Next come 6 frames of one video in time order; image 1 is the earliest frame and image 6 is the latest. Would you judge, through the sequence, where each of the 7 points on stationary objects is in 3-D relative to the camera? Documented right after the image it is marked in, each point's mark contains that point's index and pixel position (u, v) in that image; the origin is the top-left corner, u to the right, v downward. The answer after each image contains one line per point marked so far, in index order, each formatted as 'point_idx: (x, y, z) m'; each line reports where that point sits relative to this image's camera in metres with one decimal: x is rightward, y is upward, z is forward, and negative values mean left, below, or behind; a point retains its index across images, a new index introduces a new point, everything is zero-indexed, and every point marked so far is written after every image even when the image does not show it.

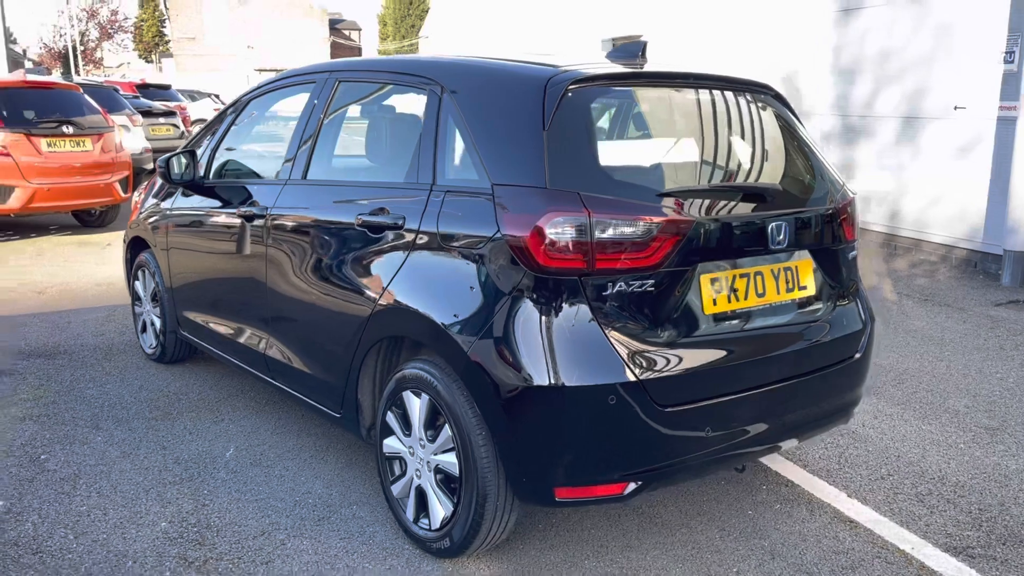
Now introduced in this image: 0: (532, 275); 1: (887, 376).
0: (+0.1, 0.0, +2.6) m
1: (+2.3, -0.5, +5.3) m
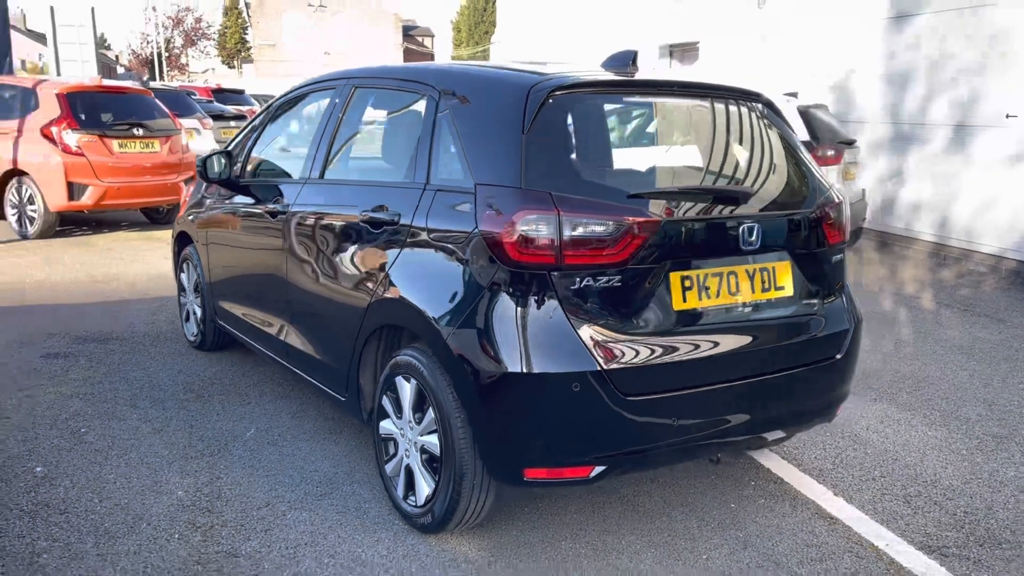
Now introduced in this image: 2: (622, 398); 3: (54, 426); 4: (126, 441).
0: (0.0, +0.1, +2.8) m
1: (+2.4, -0.6, +5.3) m
2: (+0.3, -0.4, +2.8) m
3: (-2.2, -0.7, +4.2) m
4: (-1.8, -0.7, +4.0) m
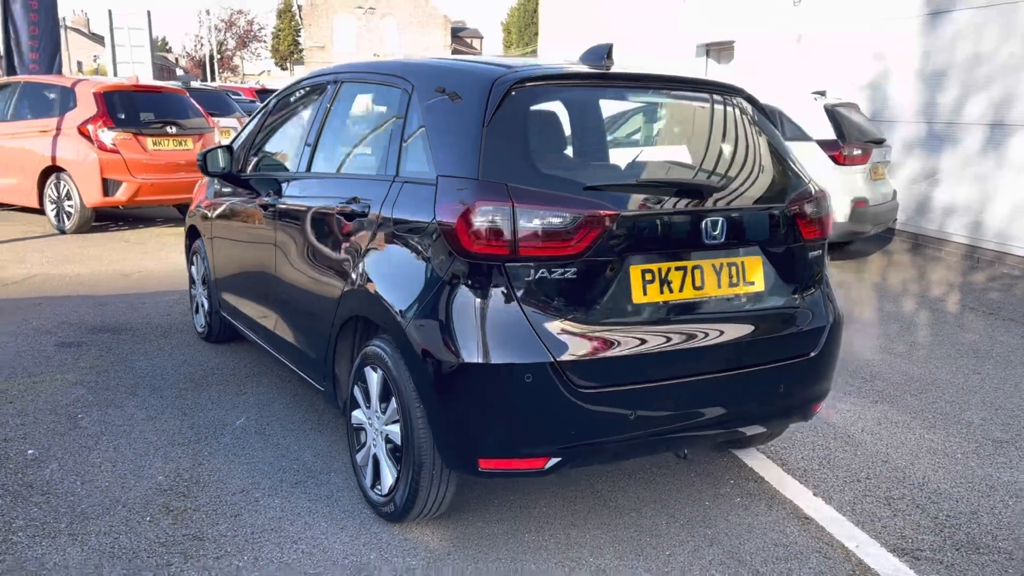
0: (-0.2, +0.1, +2.8) m
1: (+2.4, -0.6, +5.2) m
2: (+0.2, -0.3, +2.8) m
3: (-2.3, -0.6, +4.3) m
4: (-1.9, -0.7, +4.1) m
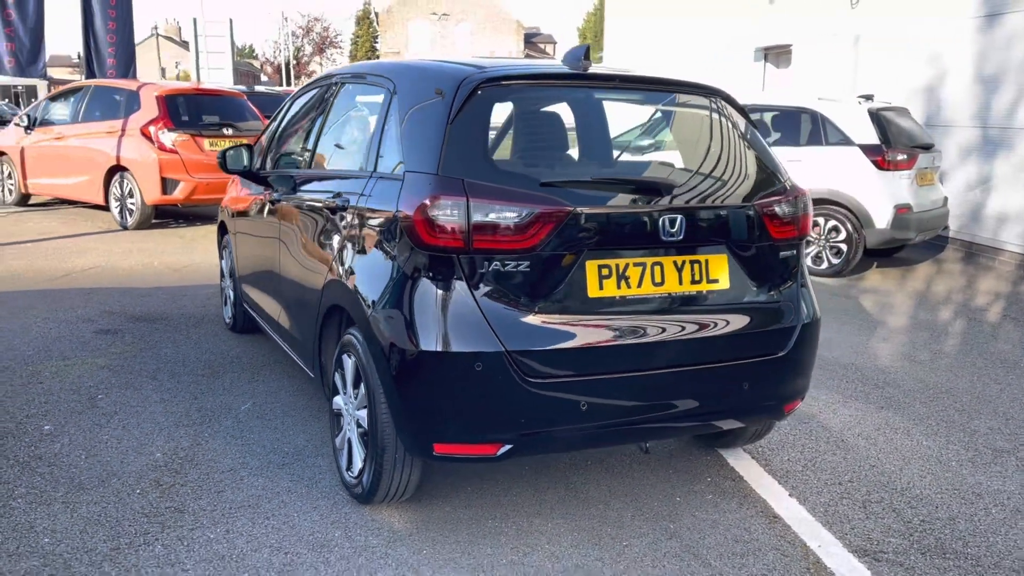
0: (-0.3, +0.1, +2.9) m
1: (+2.4, -0.6, +5.1) m
2: (0.0, -0.3, +2.9) m
3: (-2.3, -0.6, +4.6) m
4: (-1.9, -0.6, +4.4) m
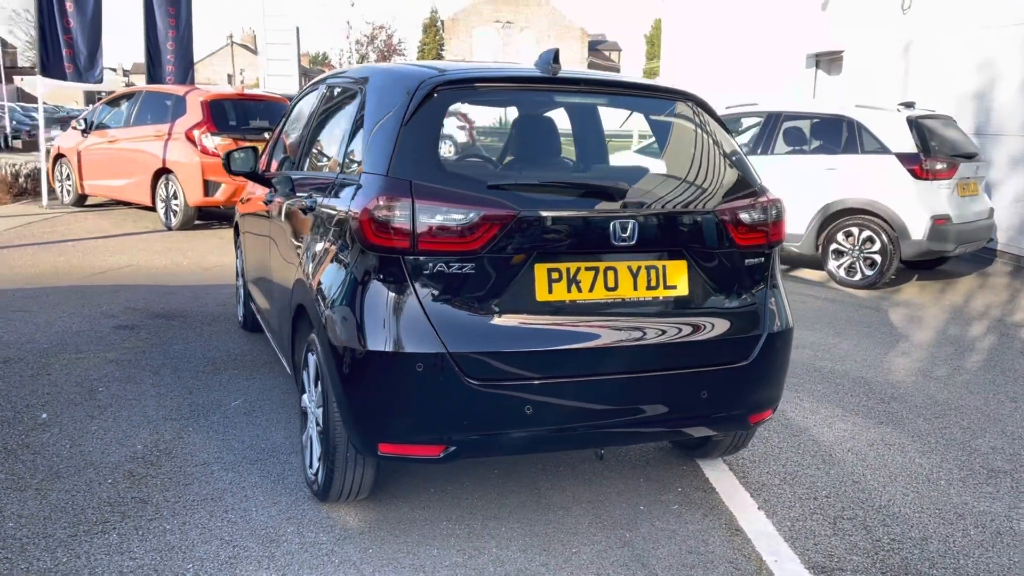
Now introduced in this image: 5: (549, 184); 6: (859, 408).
0: (-0.5, +0.1, +3.0) m
1: (+2.4, -0.7, +4.9) m
2: (-0.1, -0.3, +2.9) m
3: (-2.4, -0.5, +4.8) m
4: (-2.0, -0.6, +4.5) m
5: (+0.1, +0.4, +3.0) m
6: (+1.9, -0.7, +4.9) m
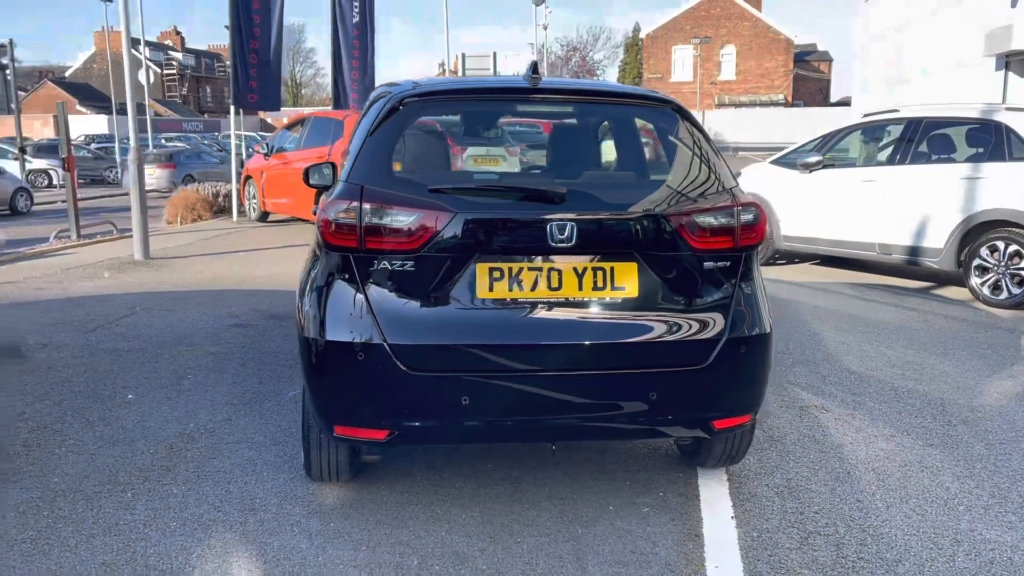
0: (-0.7, +0.1, +3.3) m
1: (+2.6, -0.8, +4.5) m
2: (-0.4, -0.3, +3.1) m
3: (-2.1, -0.5, +5.5) m
4: (-1.8, -0.6, +5.1) m
5: (0.0, +0.4, +3.2) m
6: (+2.1, -0.7, +4.5) m
